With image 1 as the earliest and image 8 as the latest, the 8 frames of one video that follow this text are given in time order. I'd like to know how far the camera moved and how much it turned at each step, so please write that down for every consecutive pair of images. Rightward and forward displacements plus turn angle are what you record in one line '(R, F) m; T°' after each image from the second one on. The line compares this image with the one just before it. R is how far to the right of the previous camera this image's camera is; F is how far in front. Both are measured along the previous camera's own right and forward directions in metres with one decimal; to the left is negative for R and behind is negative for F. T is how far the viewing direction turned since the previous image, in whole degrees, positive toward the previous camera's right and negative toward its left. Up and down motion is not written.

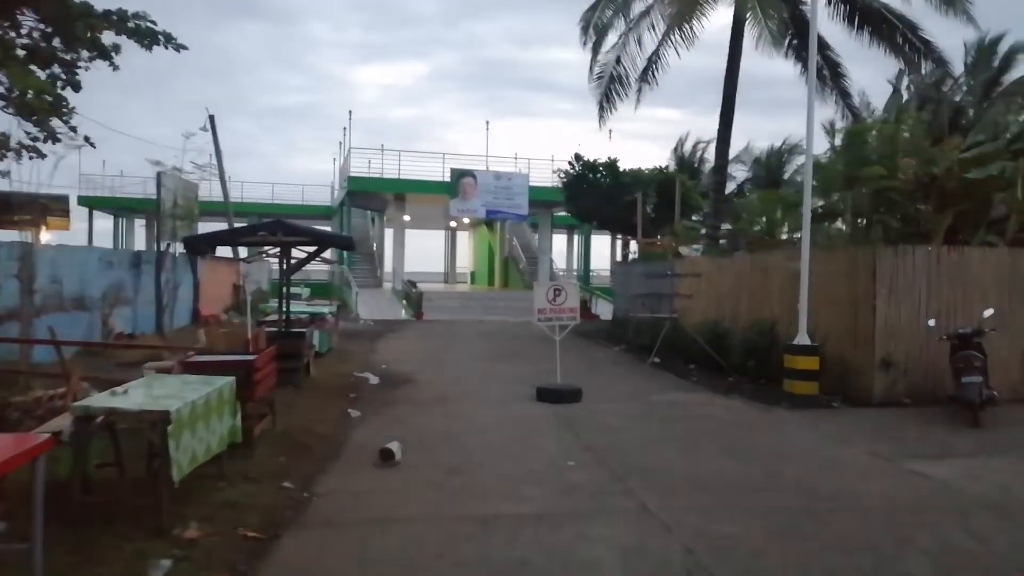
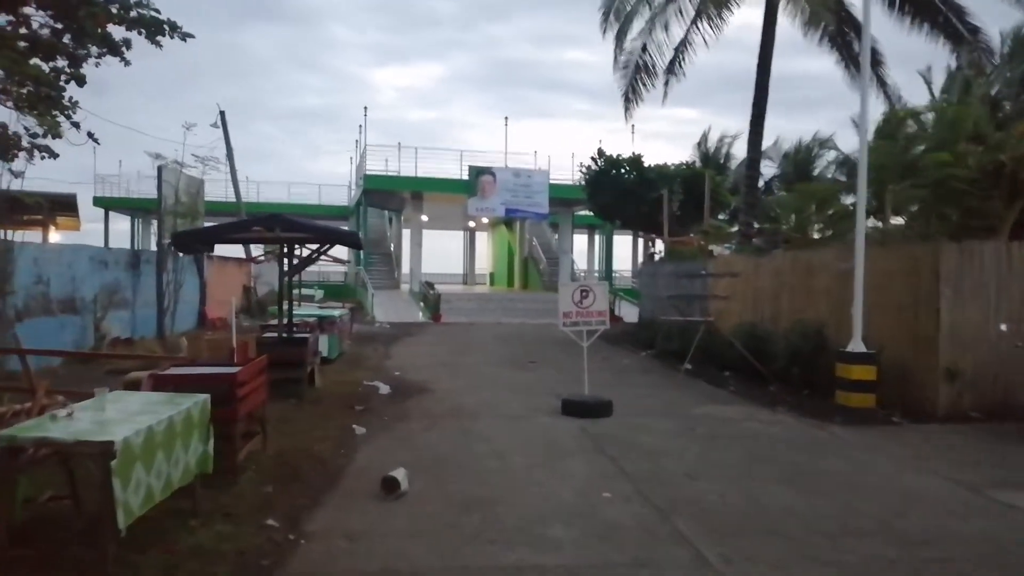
(0.0, +1.0) m; -1°
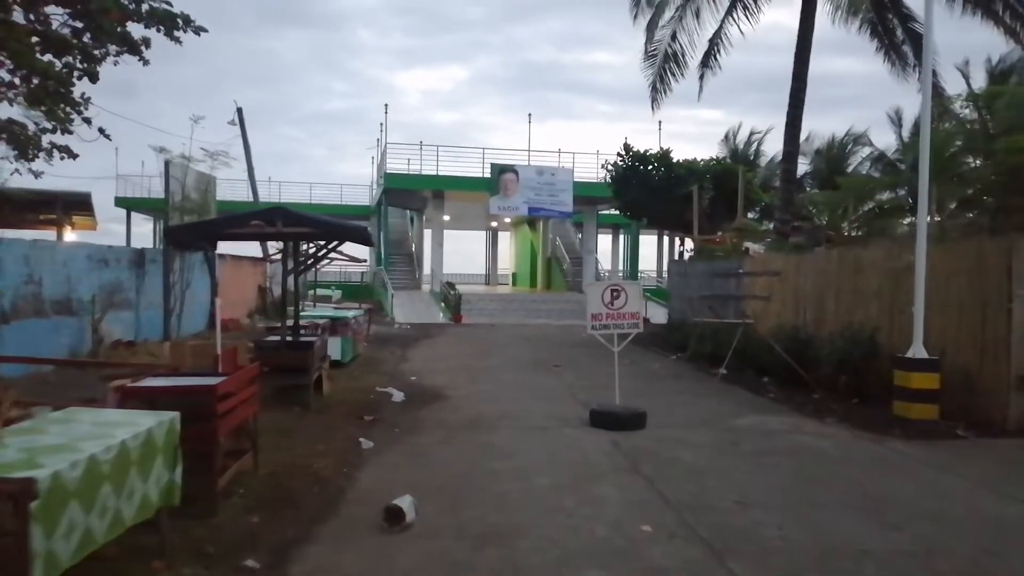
(0.0, +0.8) m; -2°
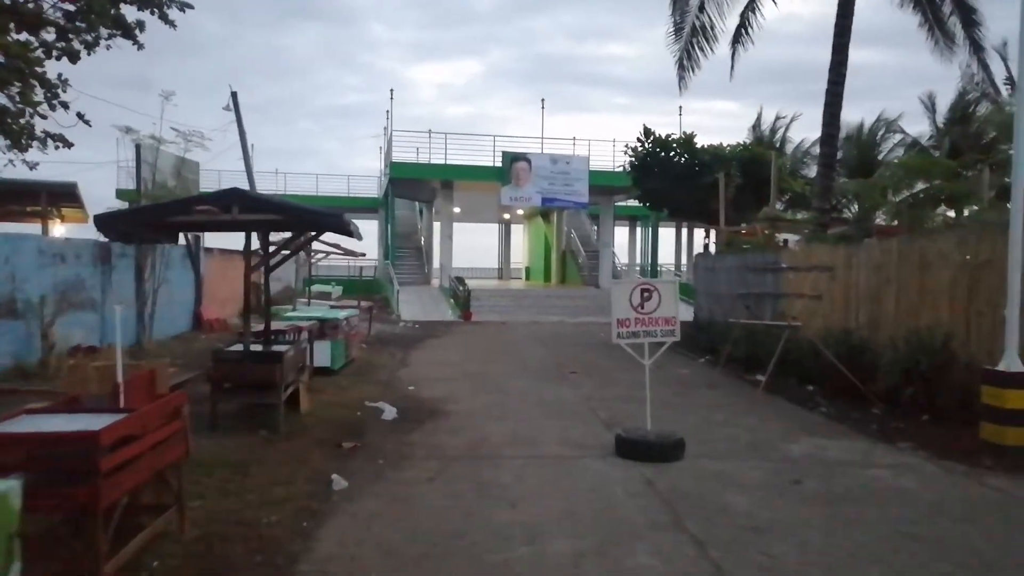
(0.0, +1.5) m; -1°
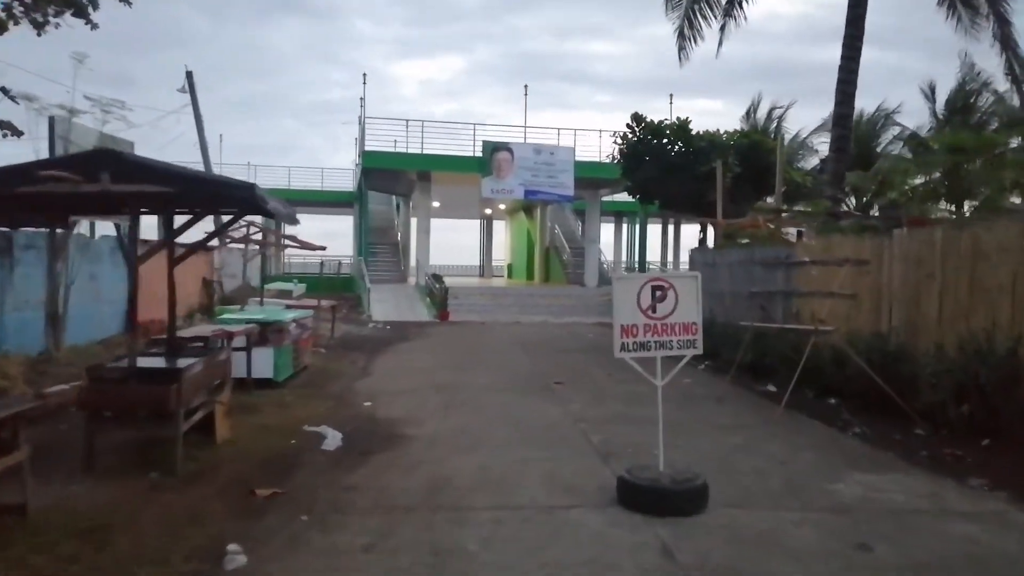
(+0.1, +1.7) m; +1°
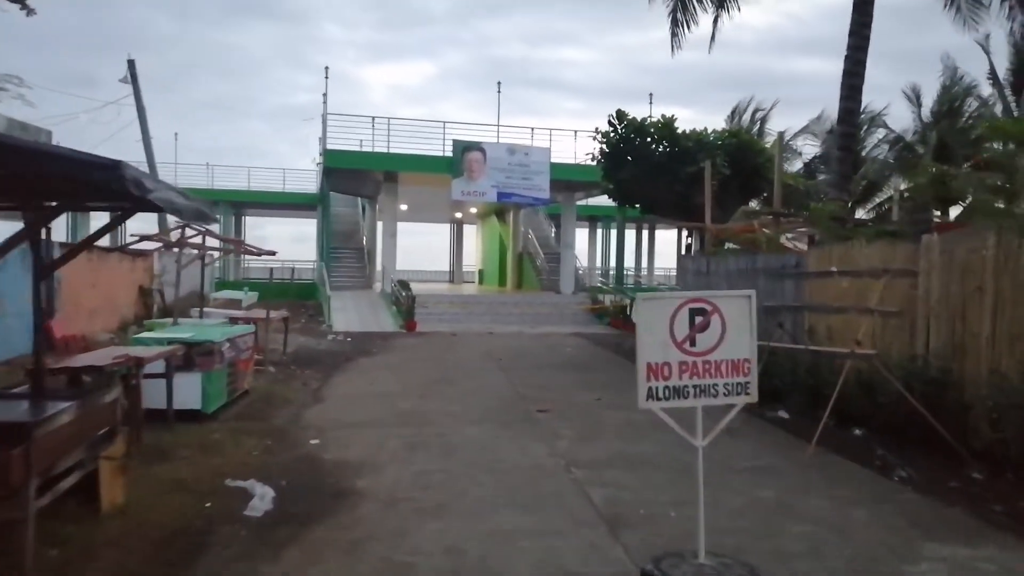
(-0.1, +1.5) m; +2°
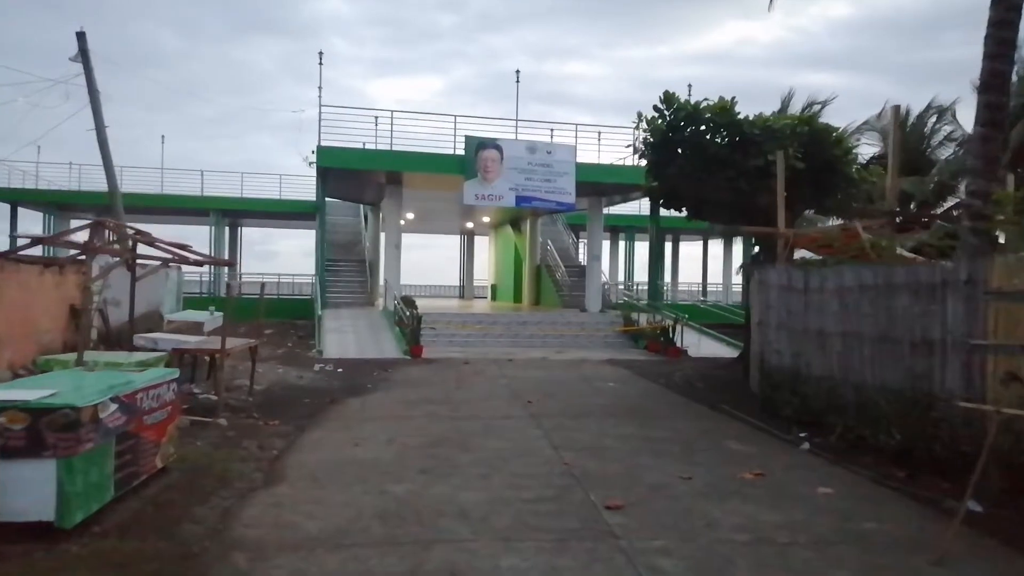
(-0.4, +3.4) m; -1°
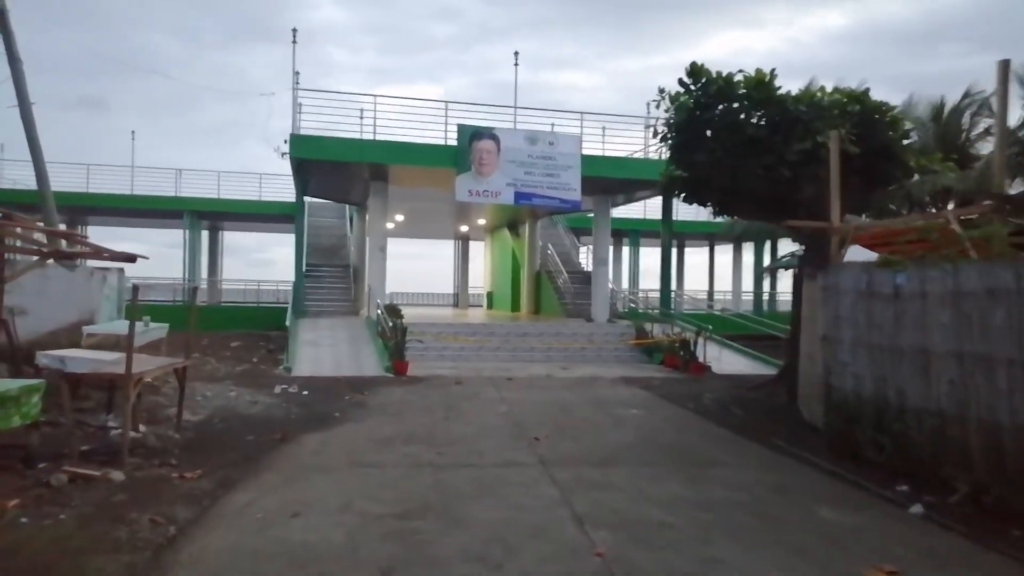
(-0.1, +2.5) m; 0°
